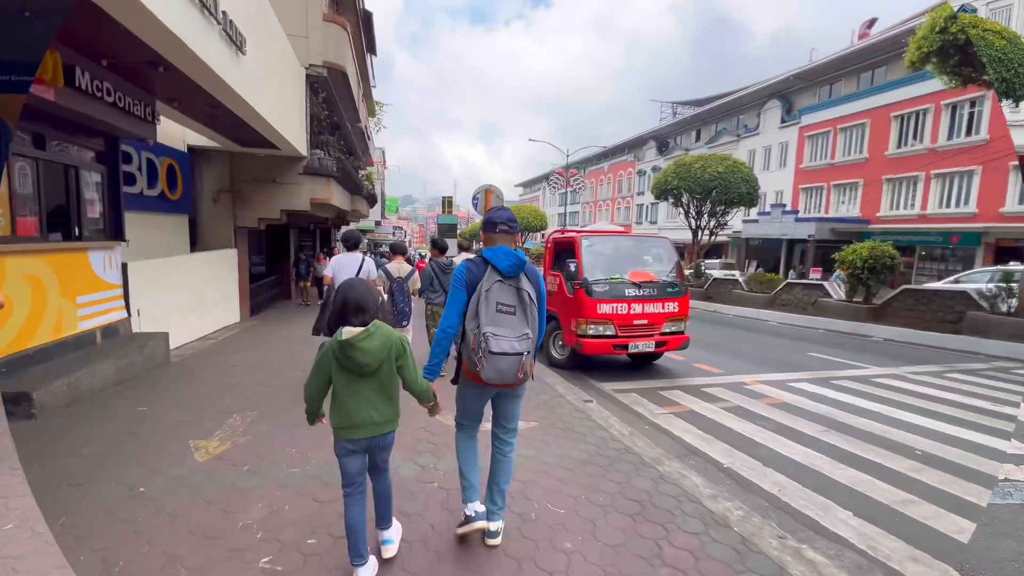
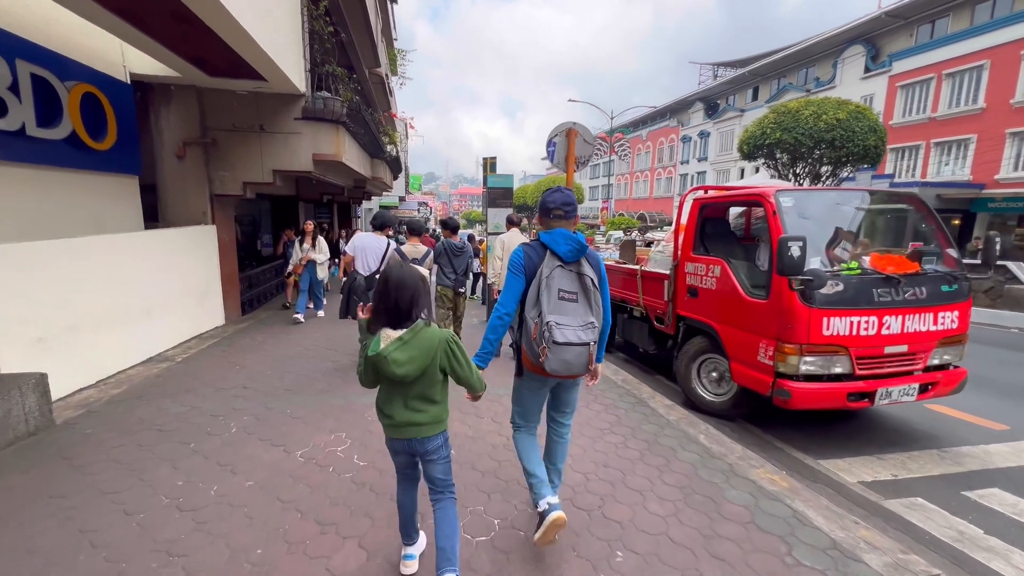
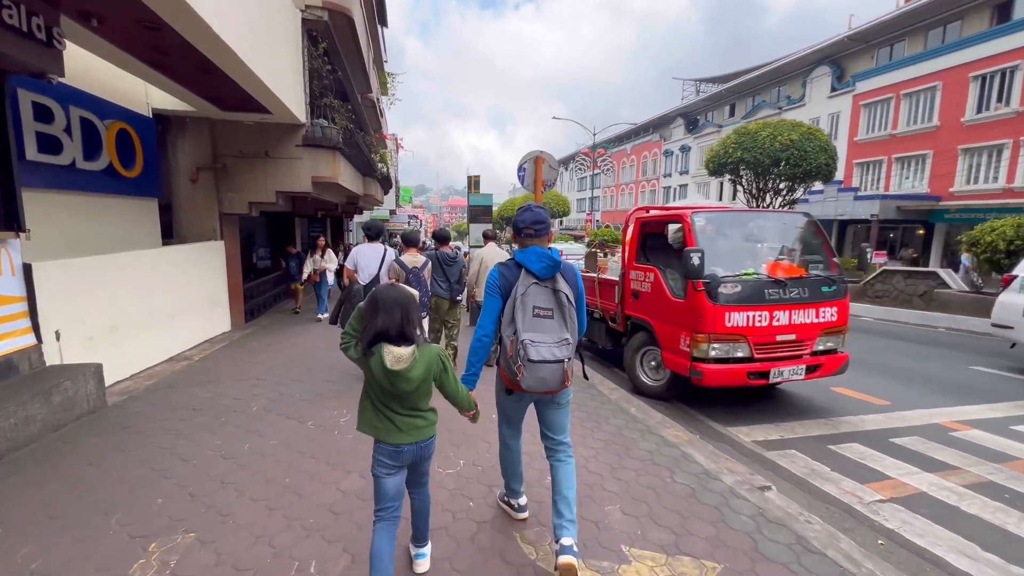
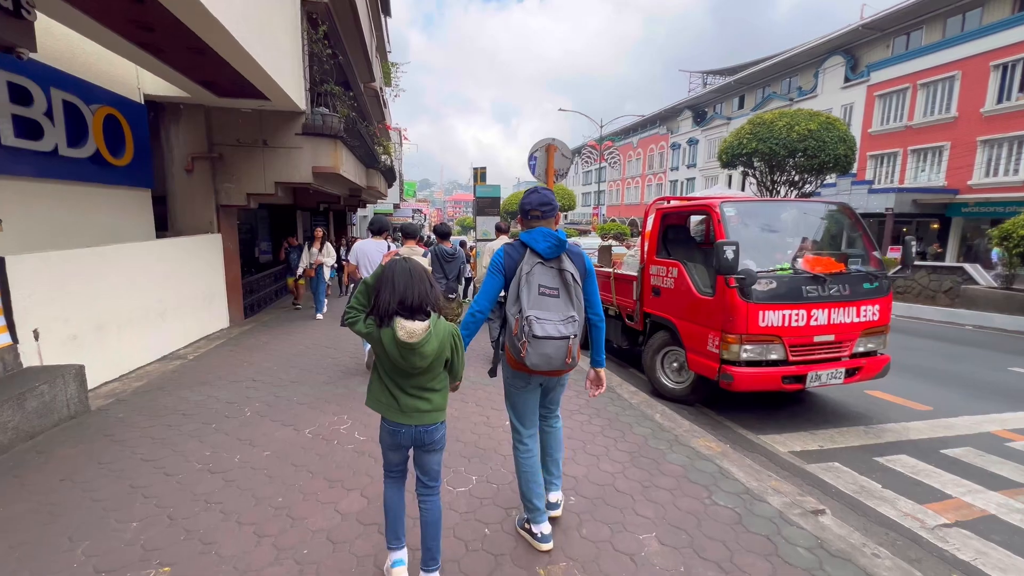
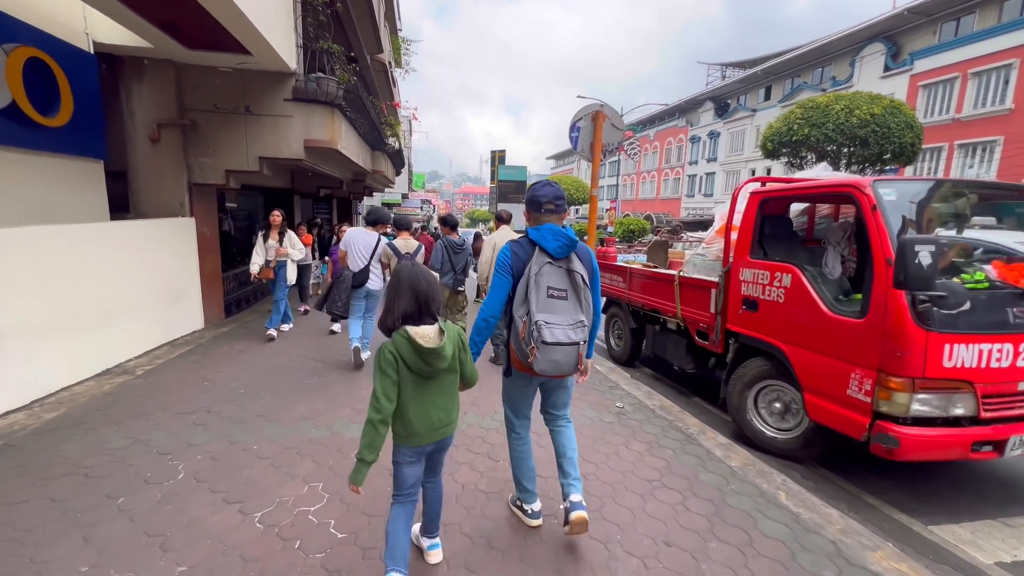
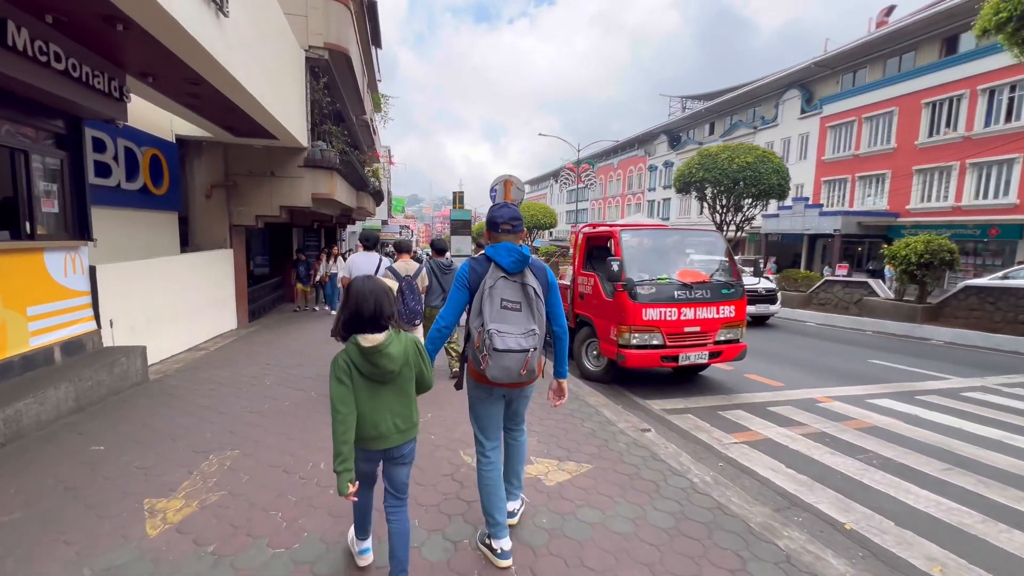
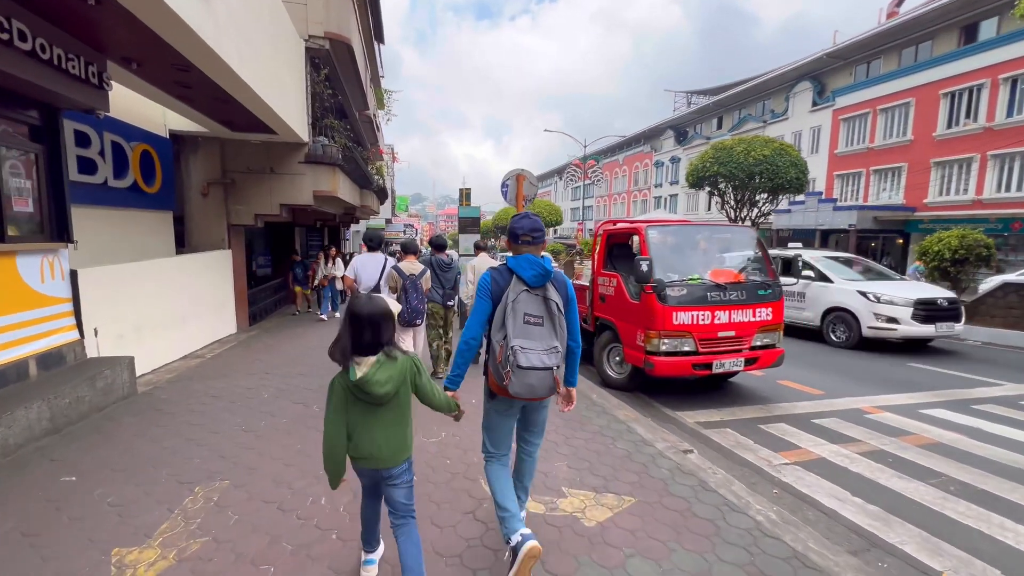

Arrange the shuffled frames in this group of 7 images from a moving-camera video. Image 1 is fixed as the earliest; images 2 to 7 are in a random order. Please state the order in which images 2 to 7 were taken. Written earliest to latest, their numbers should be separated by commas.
6, 7, 3, 4, 2, 5
